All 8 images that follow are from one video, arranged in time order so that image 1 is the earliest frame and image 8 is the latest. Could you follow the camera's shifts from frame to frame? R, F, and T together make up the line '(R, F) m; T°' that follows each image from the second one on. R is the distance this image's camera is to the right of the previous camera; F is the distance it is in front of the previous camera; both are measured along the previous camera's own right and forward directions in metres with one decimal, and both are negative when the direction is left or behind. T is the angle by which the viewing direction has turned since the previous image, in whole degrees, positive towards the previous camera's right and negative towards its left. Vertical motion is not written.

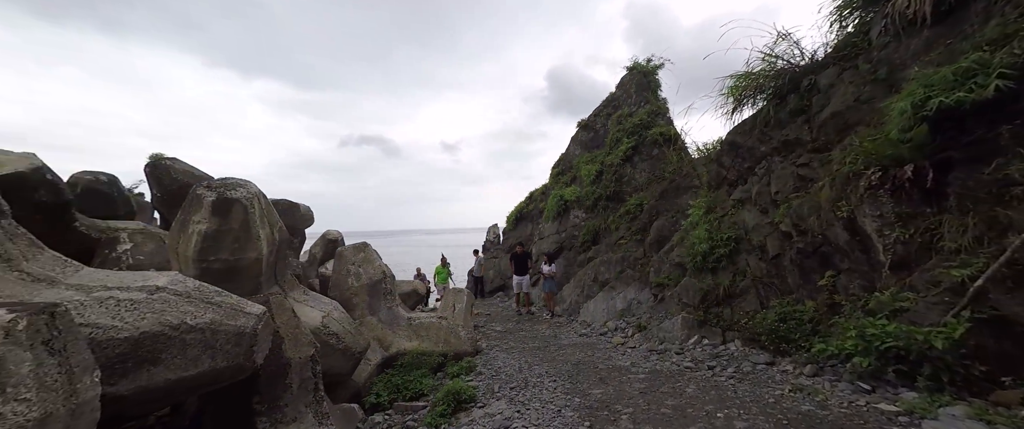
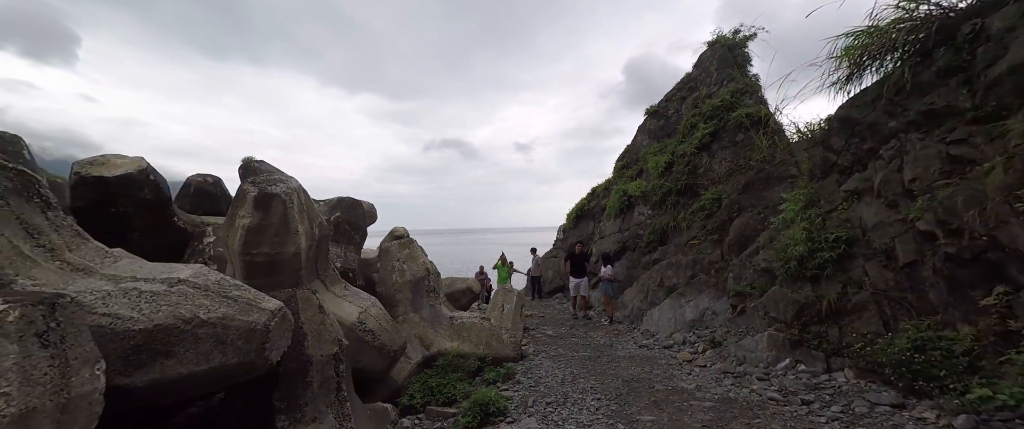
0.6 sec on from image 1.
(+0.2, +0.7) m; -9°
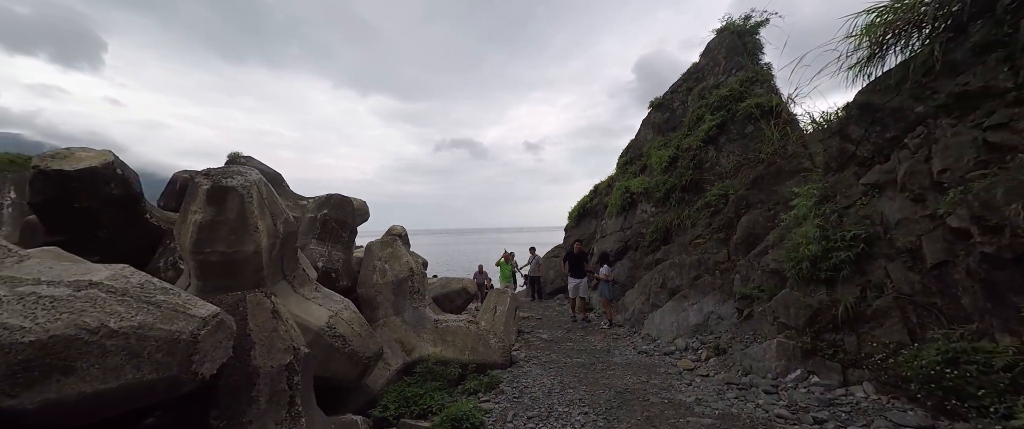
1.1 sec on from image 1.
(+0.3, +0.4) m; -1°
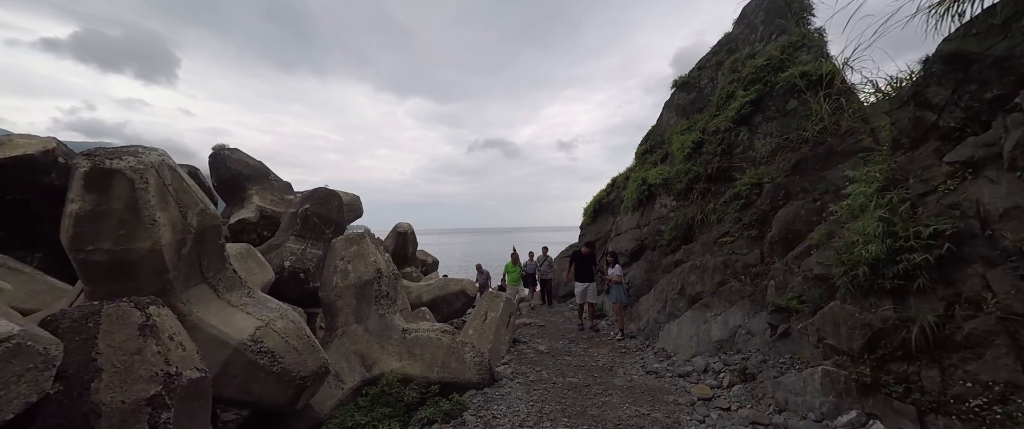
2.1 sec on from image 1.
(+0.6, +0.9) m; -4°
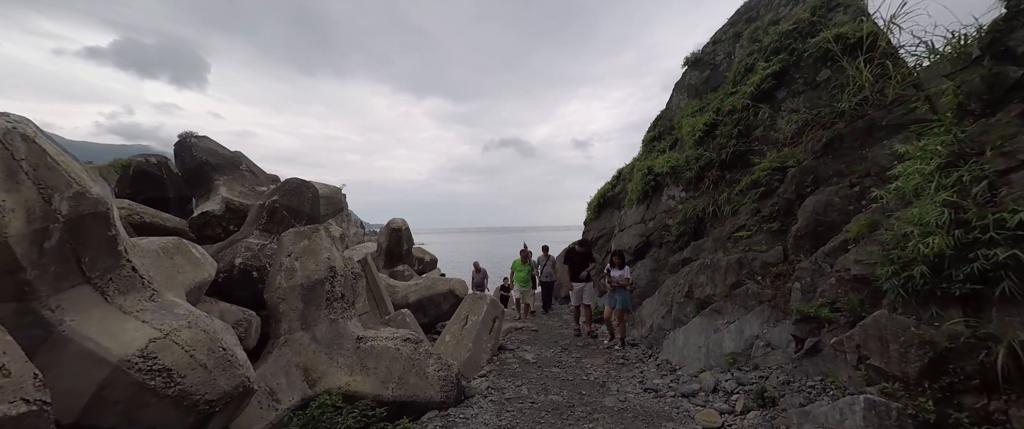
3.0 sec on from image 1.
(+0.4, +0.8) m; -2°
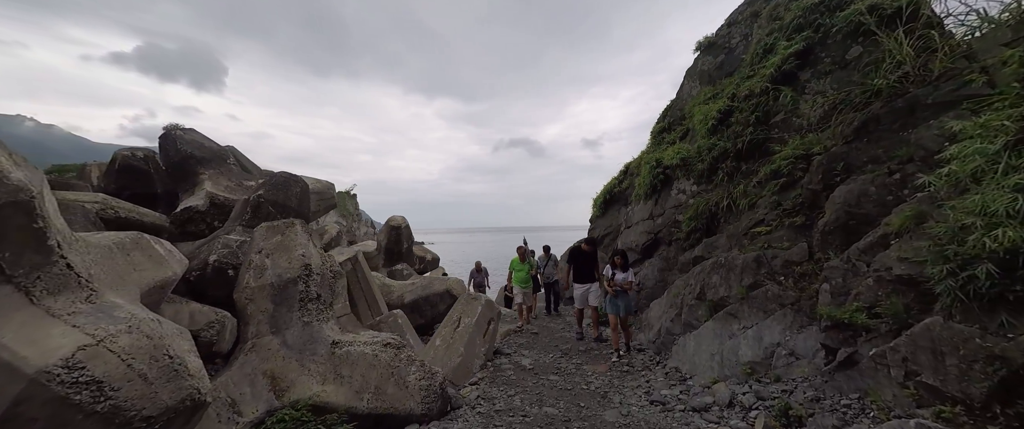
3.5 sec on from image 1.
(+0.2, +0.4) m; -1°
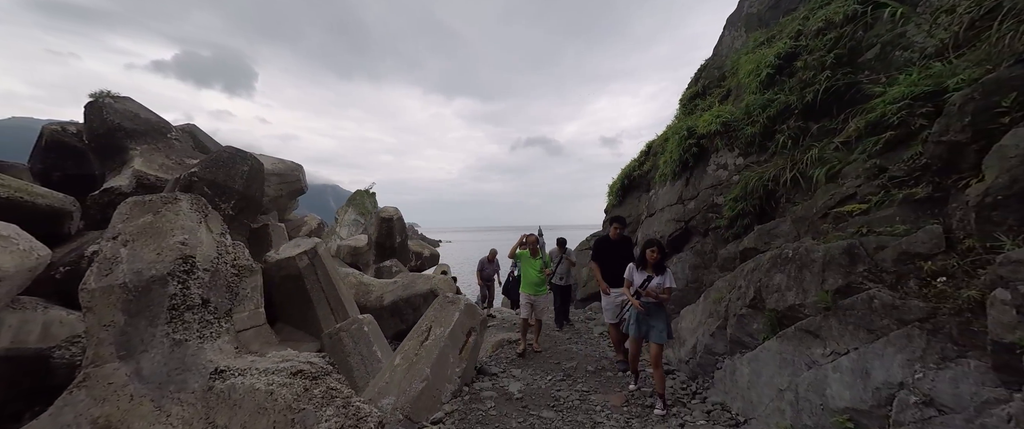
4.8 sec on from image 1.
(+0.3, +1.4) m; -2°
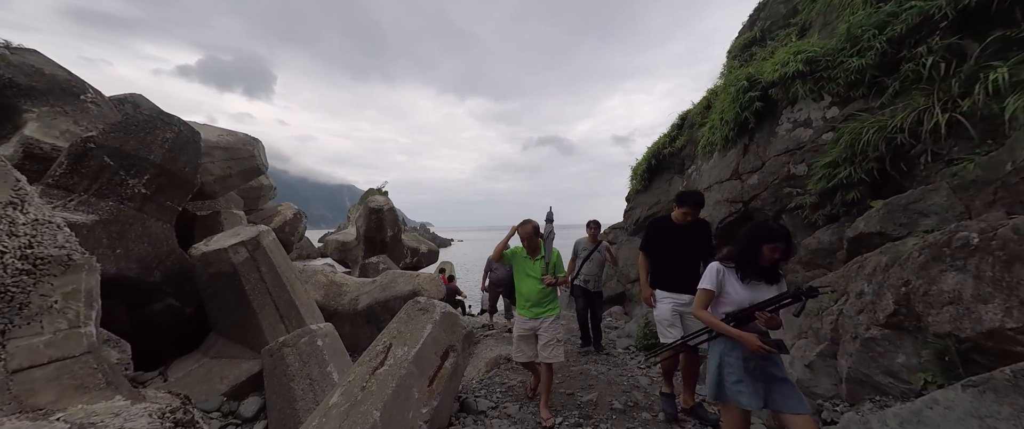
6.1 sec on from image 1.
(+0.1, +1.4) m; -2°
